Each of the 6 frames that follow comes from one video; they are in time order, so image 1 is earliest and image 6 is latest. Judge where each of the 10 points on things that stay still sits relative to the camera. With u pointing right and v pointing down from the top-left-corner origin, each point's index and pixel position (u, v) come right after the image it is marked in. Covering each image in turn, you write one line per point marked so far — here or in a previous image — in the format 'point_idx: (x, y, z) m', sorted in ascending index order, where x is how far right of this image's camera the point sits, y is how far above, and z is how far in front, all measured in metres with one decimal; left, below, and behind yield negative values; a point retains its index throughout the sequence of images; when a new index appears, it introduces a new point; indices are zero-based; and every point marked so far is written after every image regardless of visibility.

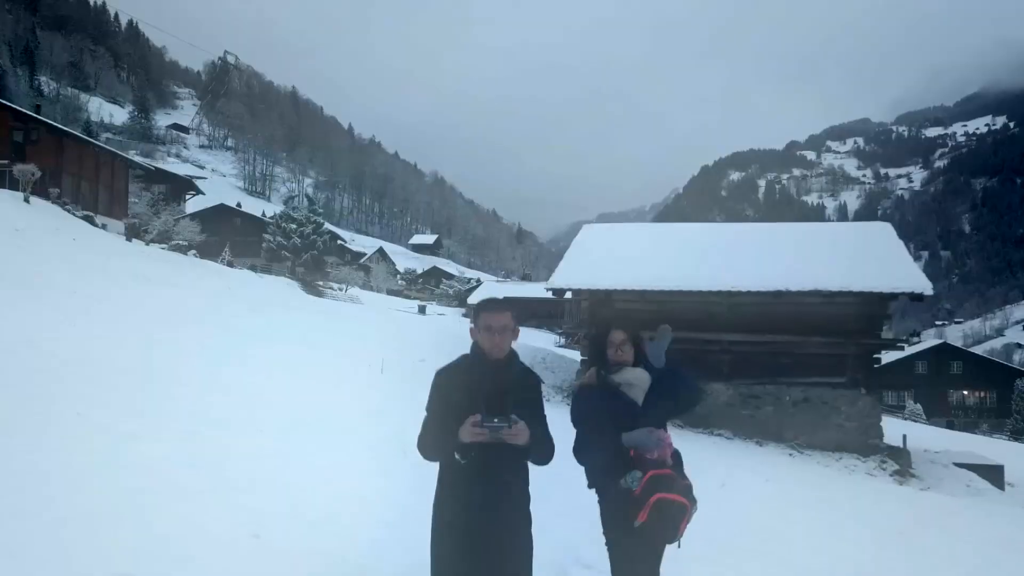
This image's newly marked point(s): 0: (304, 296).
0: (-6.7, -0.6, +18.6) m
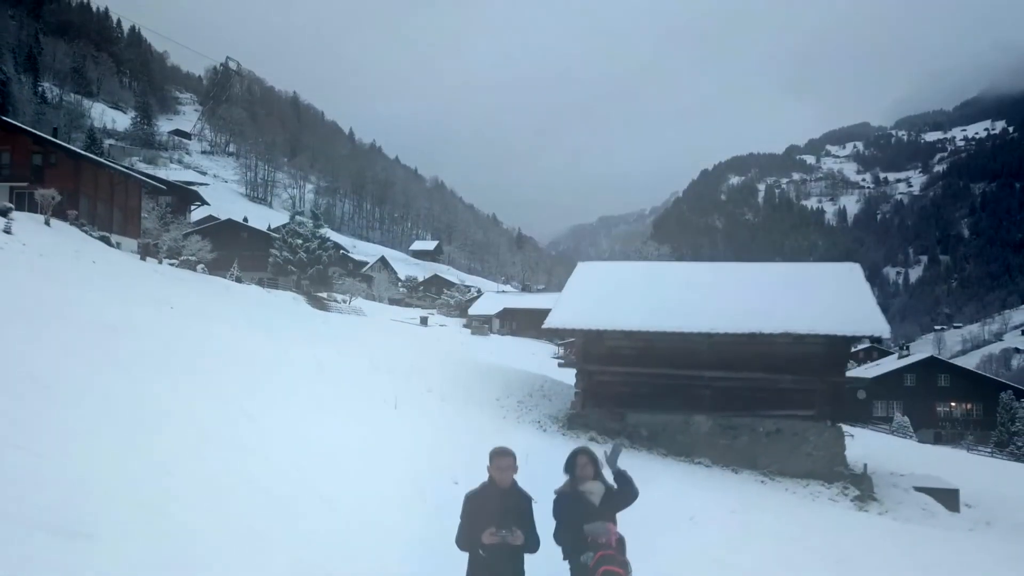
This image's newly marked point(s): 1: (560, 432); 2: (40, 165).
0: (-6.7, -1.2, +19.3) m
1: (+0.9, -3.2, +11.5) m
2: (-16.0, +4.2, +19.6) m
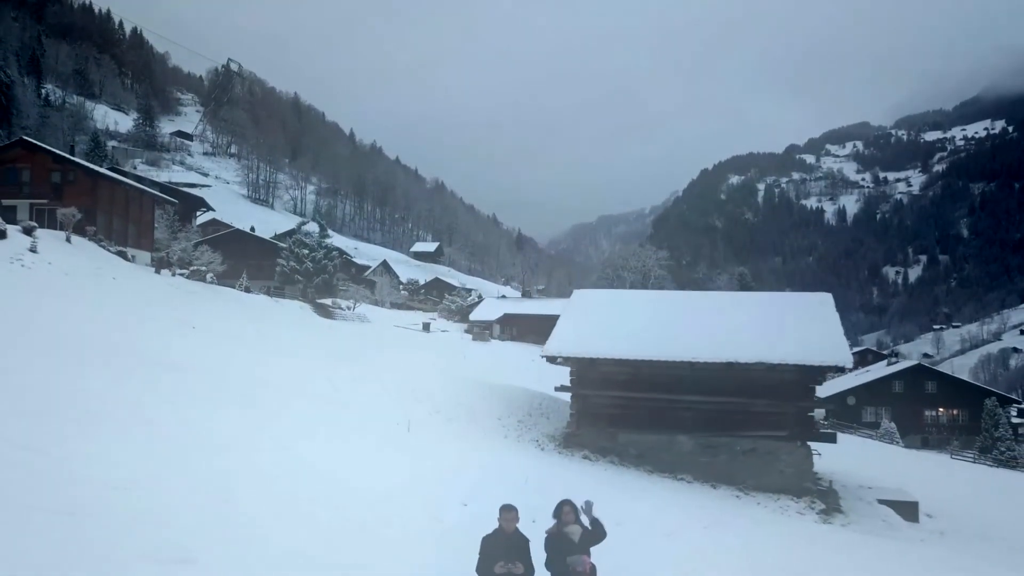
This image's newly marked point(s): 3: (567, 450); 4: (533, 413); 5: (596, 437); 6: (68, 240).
0: (-6.7, -1.7, +20.2) m
1: (+0.9, -3.6, +12.3) m
2: (-16.0, +3.7, +20.4) m
3: (+1.1, -3.6, +12.4) m
4: (+0.5, -3.5, +15.6) m
5: (+1.8, -3.4, +12.6) m
6: (-14.0, +1.5, +18.2) m
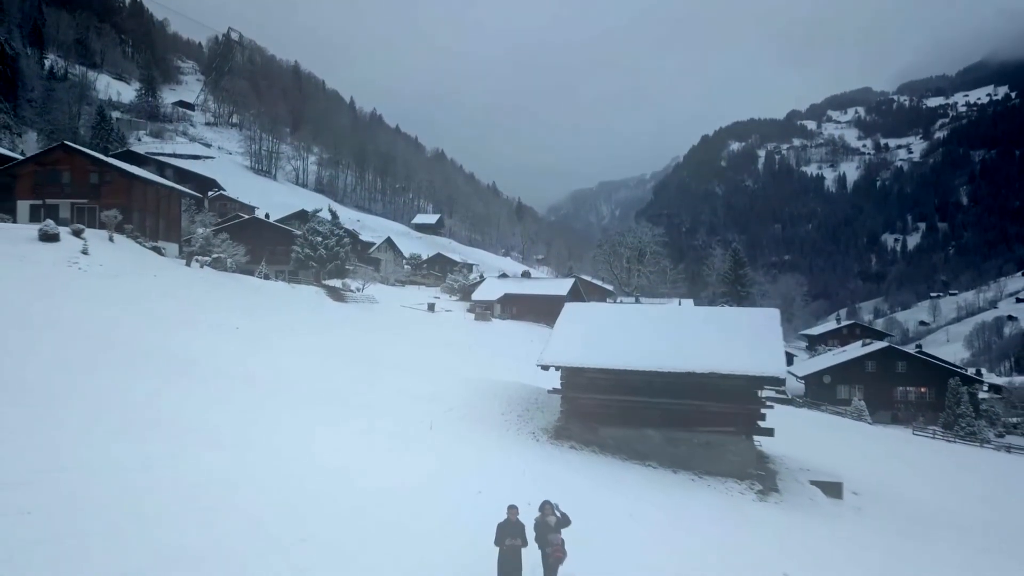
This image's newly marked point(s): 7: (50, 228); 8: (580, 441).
0: (-6.7, -1.4, +22.2) m
1: (+0.9, -3.9, +14.6) m
2: (-15.9, +4.0, +22.2) m
3: (+1.1, -3.9, +14.6) m
4: (+0.5, -3.6, +17.8) m
5: (+1.8, -3.6, +14.8) m
6: (-14.0, +1.6, +20.1) m
7: (-14.5, +1.9, +18.1) m
8: (+1.7, -3.9, +14.7) m
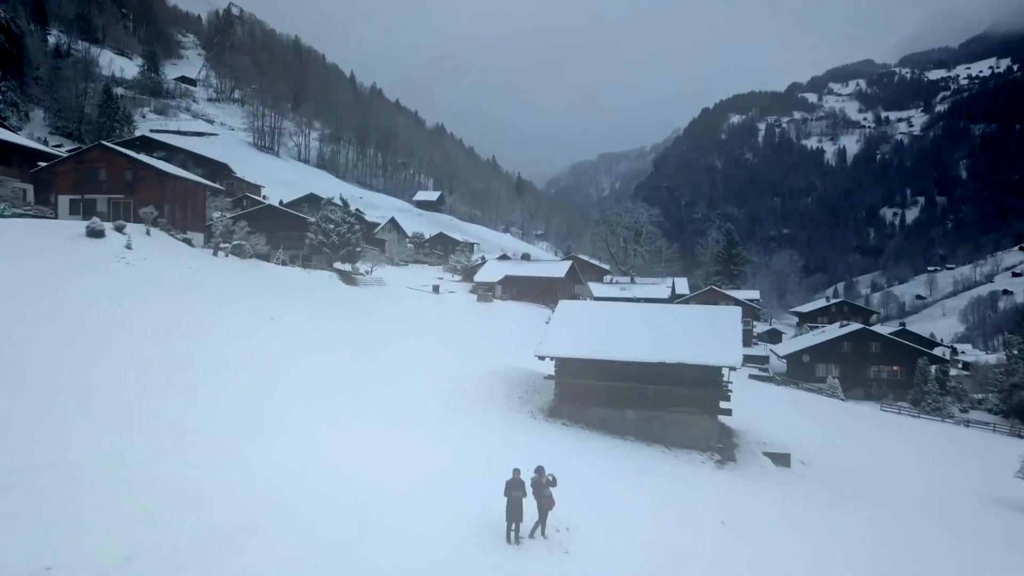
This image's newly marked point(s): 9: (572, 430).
0: (-6.7, -1.0, +24.4) m
1: (+0.9, -3.8, +16.8) m
2: (-15.9, +4.5, +24.0) m
3: (+1.2, -3.8, +16.9) m
4: (+0.6, -3.3, +20.1) m
5: (+1.8, -3.6, +17.1) m
6: (-13.9, +2.0, +22.1) m
7: (-14.4, +2.2, +20.1) m
8: (+1.8, -3.8, +17.0) m
9: (+1.7, -4.0, +16.4) m
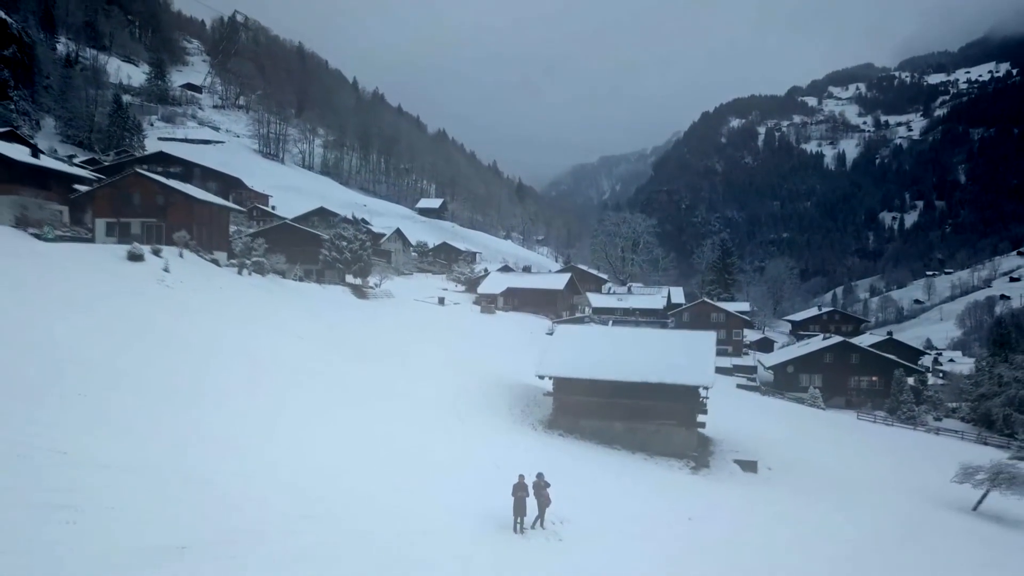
0: (-6.6, -1.7, +26.4) m
1: (+1.0, -4.6, +18.9) m
2: (-15.8, +3.8, +26.0) m
3: (+1.2, -4.5, +18.9) m
4: (+0.7, -4.1, +22.1) m
5: (+1.9, -4.3, +19.1) m
6: (-13.8, +1.3, +24.1) m
7: (-14.3, +1.5, +22.1) m
8: (+1.8, -4.6, +19.0) m
9: (+1.8, -4.8, +18.4) m
